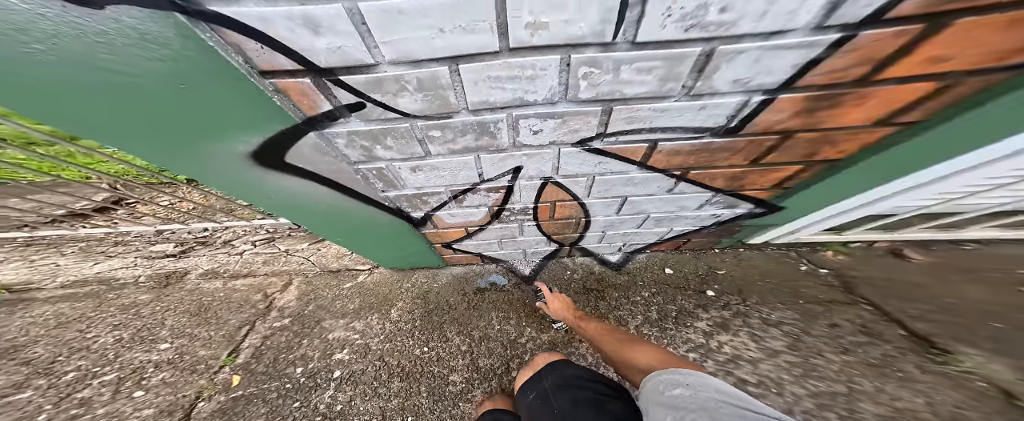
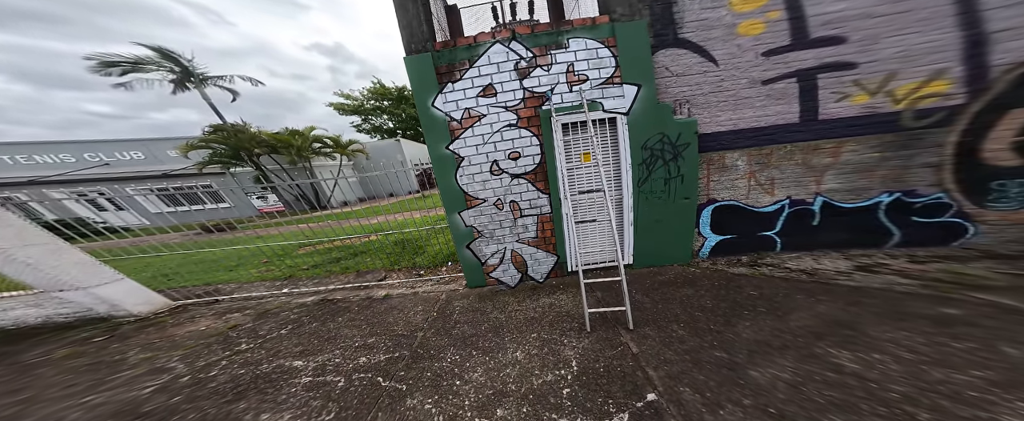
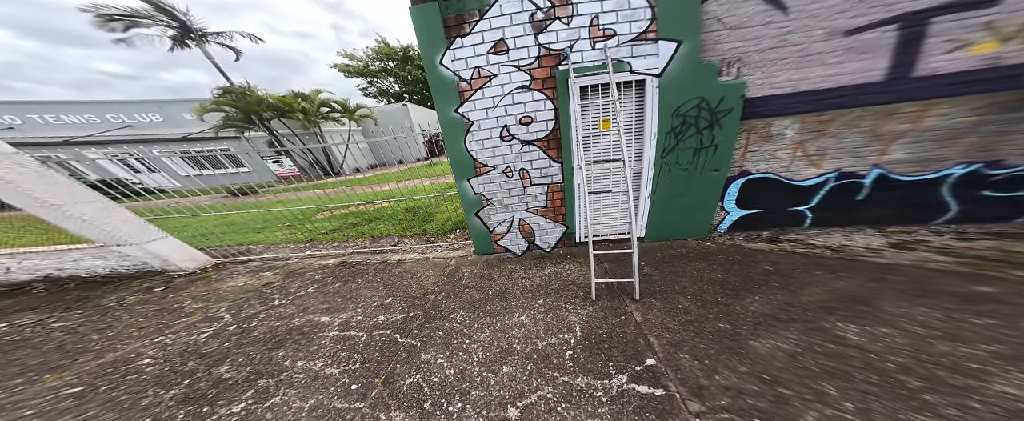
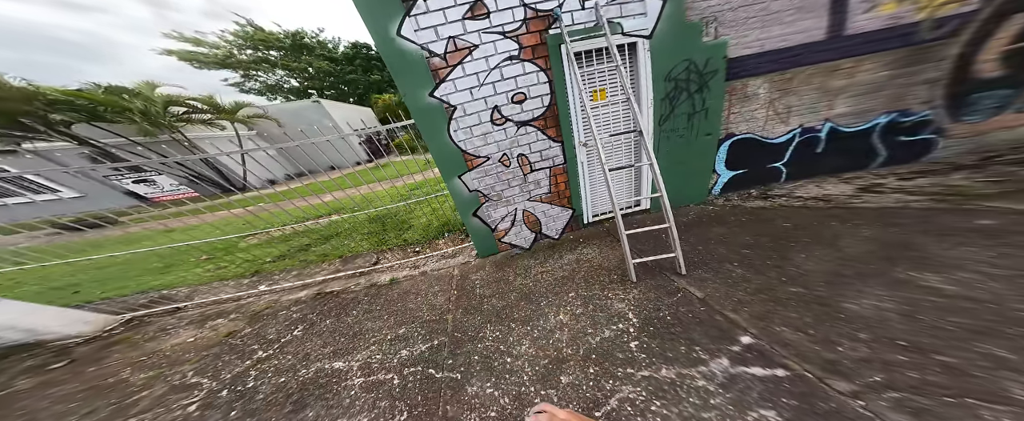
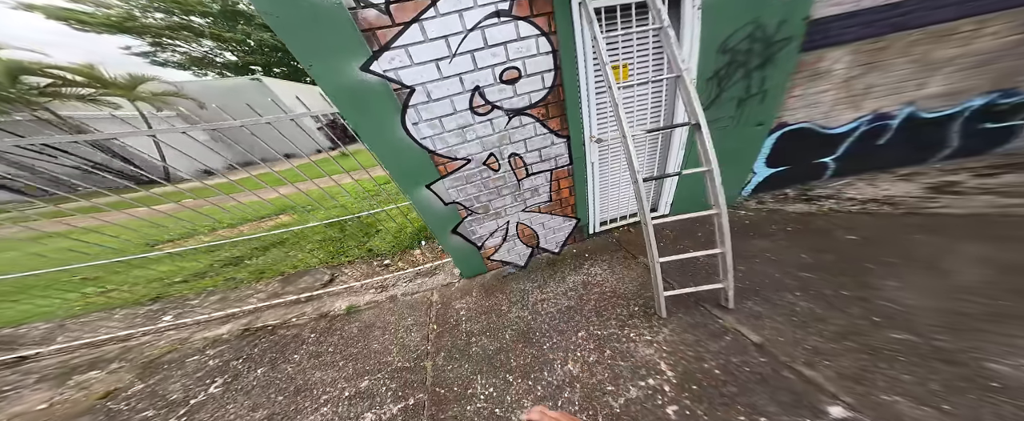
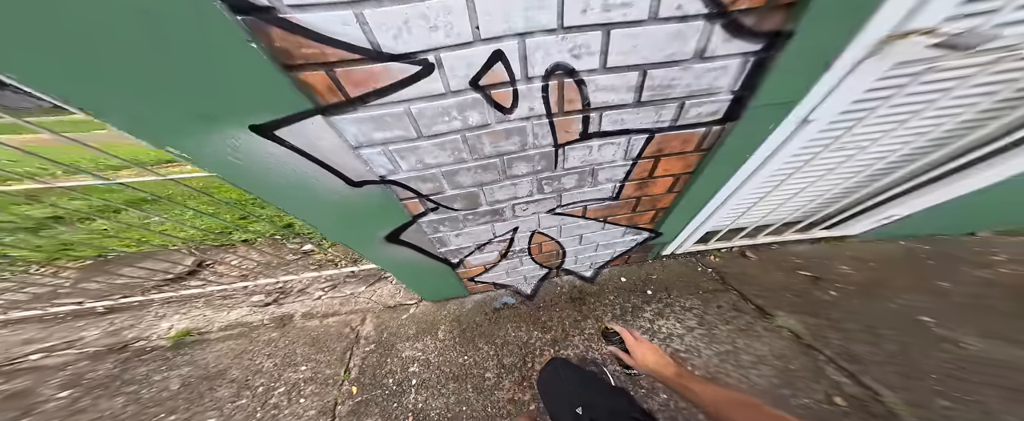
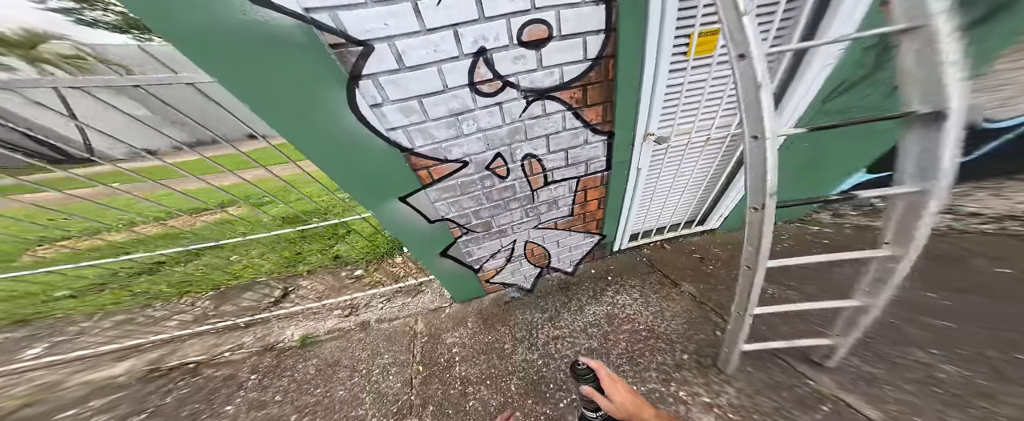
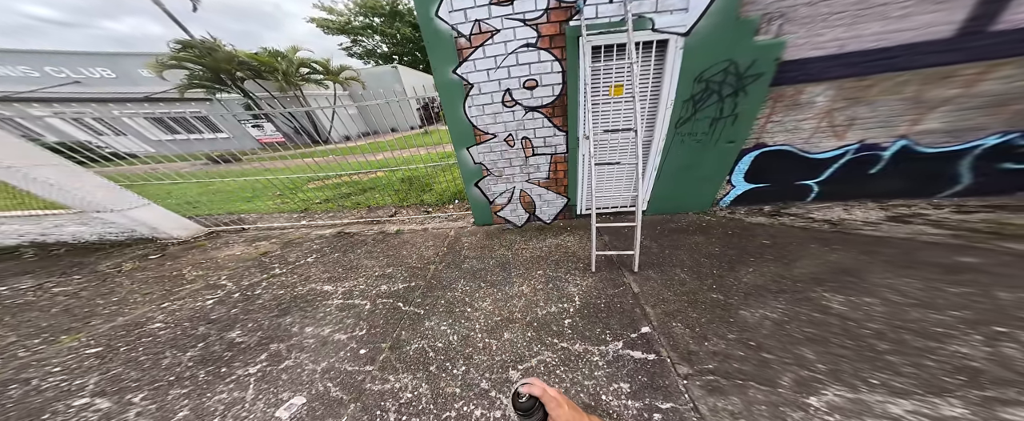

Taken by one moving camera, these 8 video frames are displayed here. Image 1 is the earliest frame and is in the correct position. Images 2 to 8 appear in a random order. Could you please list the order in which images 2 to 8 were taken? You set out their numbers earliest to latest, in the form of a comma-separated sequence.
6, 7, 5, 4, 8, 3, 2
